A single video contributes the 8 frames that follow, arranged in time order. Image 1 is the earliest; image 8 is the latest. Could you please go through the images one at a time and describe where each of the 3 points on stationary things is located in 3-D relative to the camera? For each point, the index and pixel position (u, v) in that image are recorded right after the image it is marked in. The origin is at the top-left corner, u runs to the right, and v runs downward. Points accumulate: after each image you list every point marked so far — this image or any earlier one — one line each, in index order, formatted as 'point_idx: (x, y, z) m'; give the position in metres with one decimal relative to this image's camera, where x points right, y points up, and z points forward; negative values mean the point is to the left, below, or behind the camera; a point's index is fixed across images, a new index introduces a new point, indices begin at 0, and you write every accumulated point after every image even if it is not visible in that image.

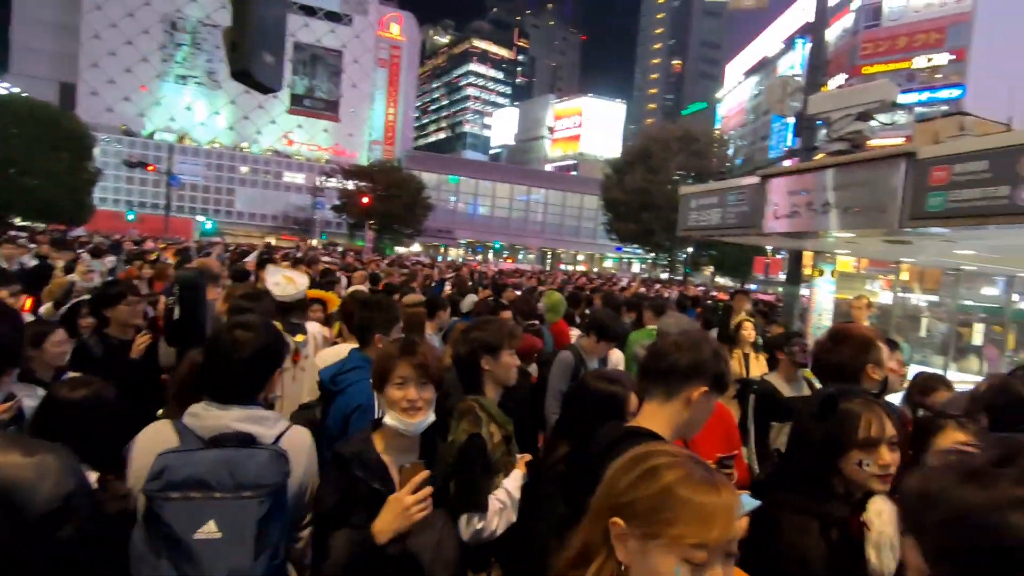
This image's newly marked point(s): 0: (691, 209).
0: (+3.1, +1.4, +9.2) m
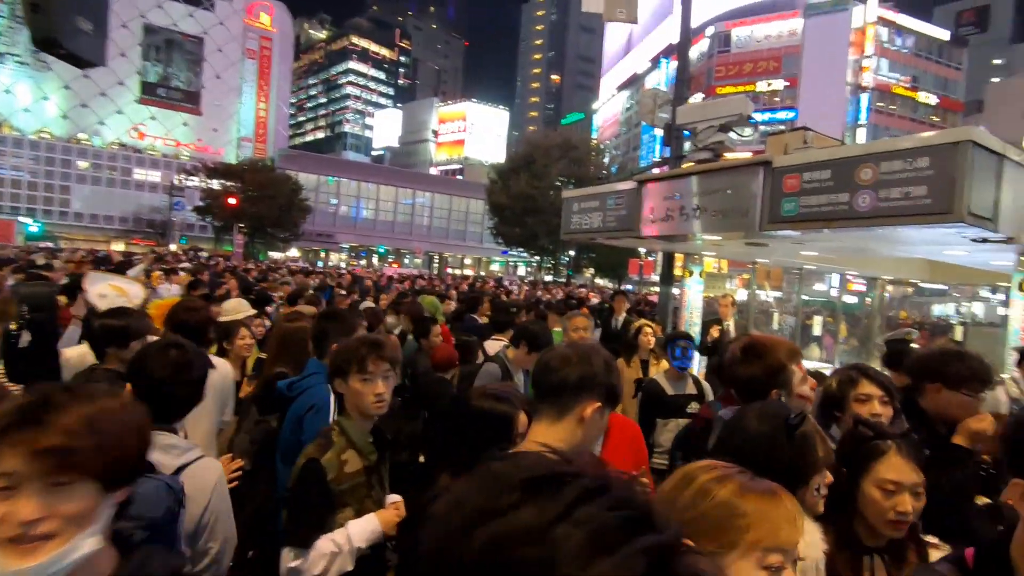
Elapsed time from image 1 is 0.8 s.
0: (+1.1, +1.3, +9.4) m
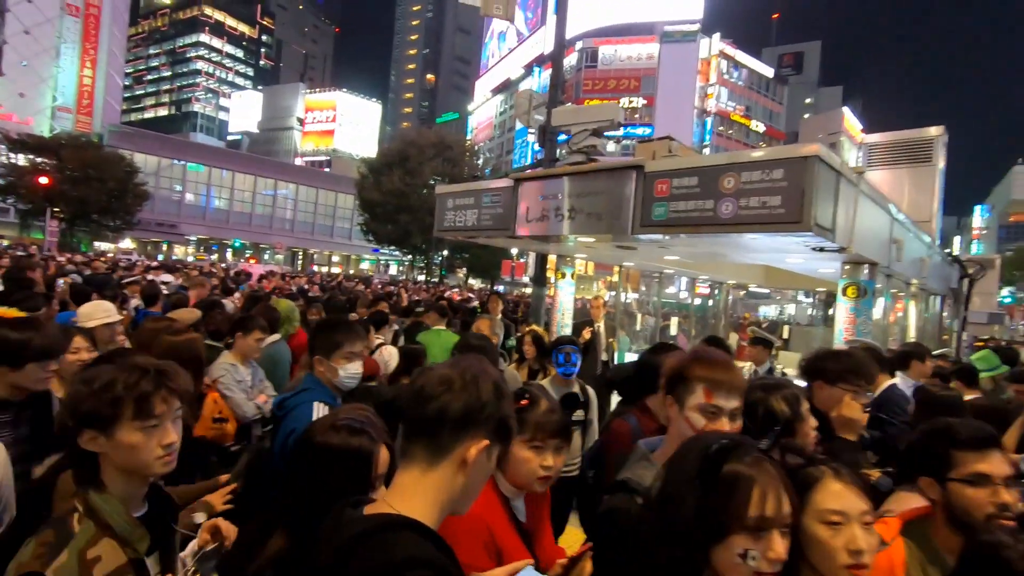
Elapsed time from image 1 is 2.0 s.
0: (-1.1, +1.3, +8.9) m
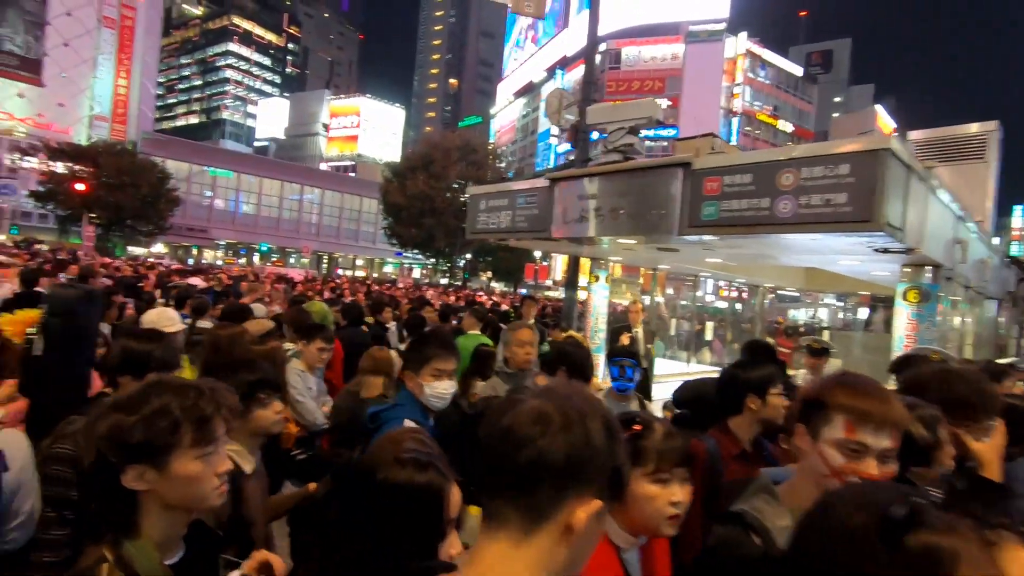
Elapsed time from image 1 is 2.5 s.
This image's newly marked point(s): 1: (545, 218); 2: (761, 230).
0: (-0.5, +1.3, +8.7) m
1: (+0.5, +1.0, +7.8) m
2: (+2.5, +0.6, +5.5) m
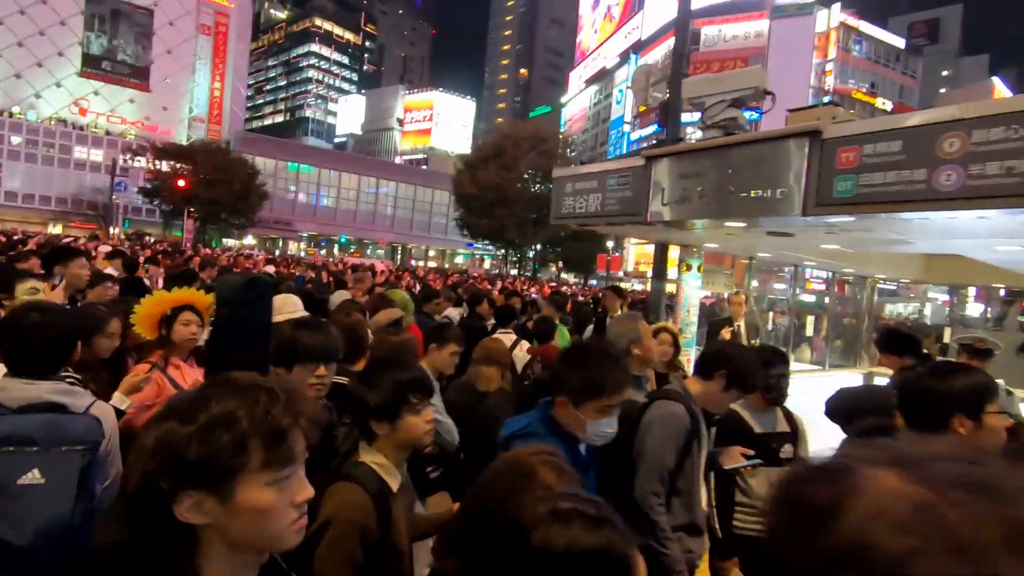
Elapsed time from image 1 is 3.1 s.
0: (+0.8, +1.4, +8.1) m
1: (+1.7, +1.2, +7.1) m
2: (+3.4, +0.7, +4.6) m
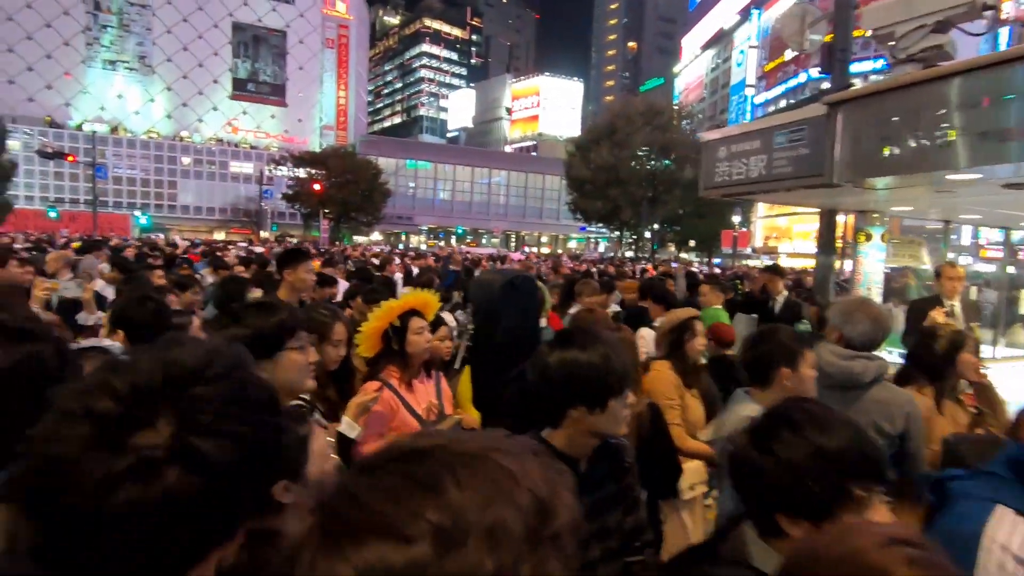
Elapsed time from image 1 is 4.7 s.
0: (+2.7, +1.7, +7.1) m
1: (+3.4, +1.4, +5.9) m
2: (+4.6, +0.9, +3.1) m
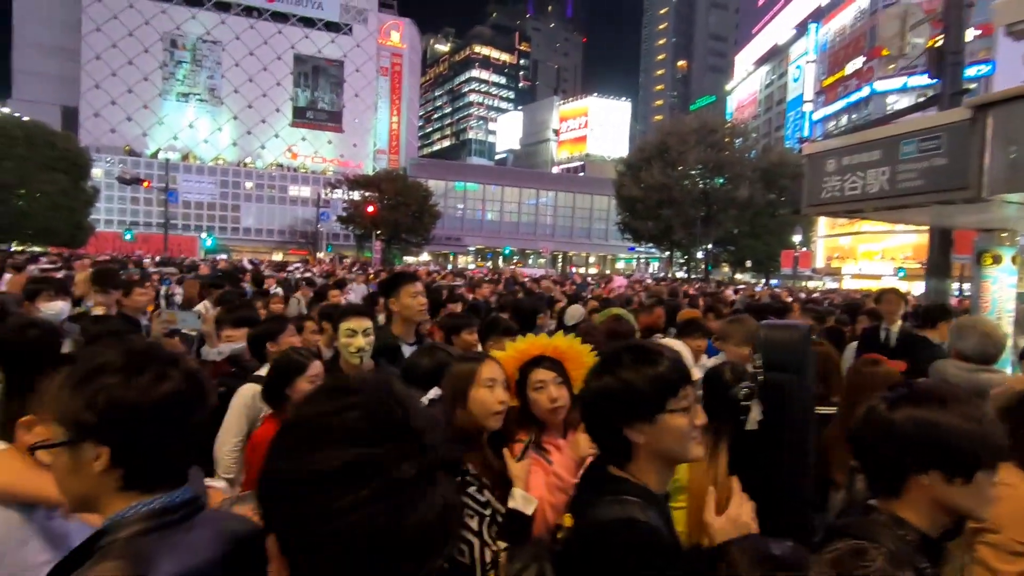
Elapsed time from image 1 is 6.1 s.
0: (+3.7, +1.4, +6.3) m
1: (+4.2, +1.1, +5.1) m
2: (+5.2, +0.7, +2.2) m
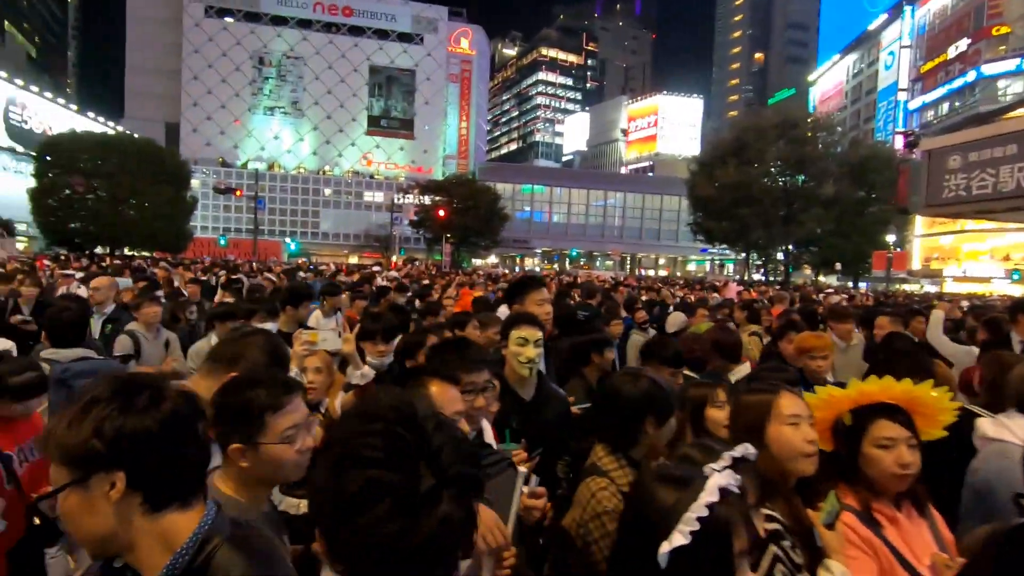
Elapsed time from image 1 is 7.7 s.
0: (+4.7, +1.3, +5.8) m
1: (+5.1, +1.0, +4.5) m
2: (+5.7, +0.7, +1.5) m
